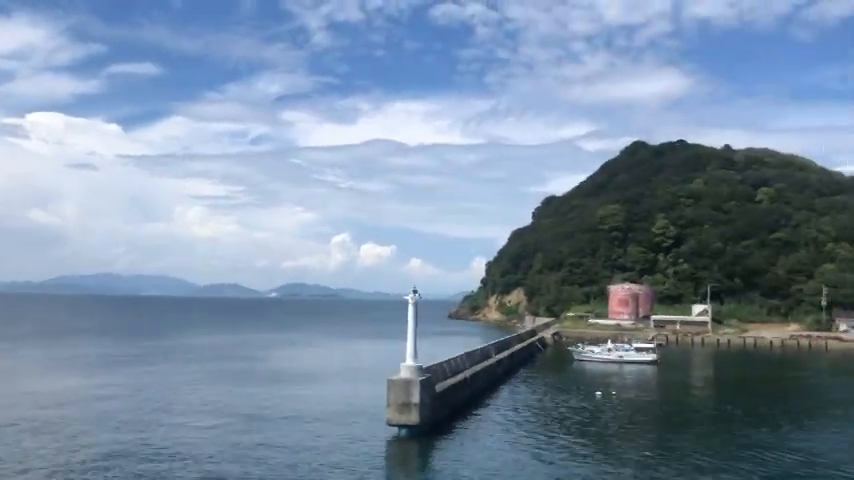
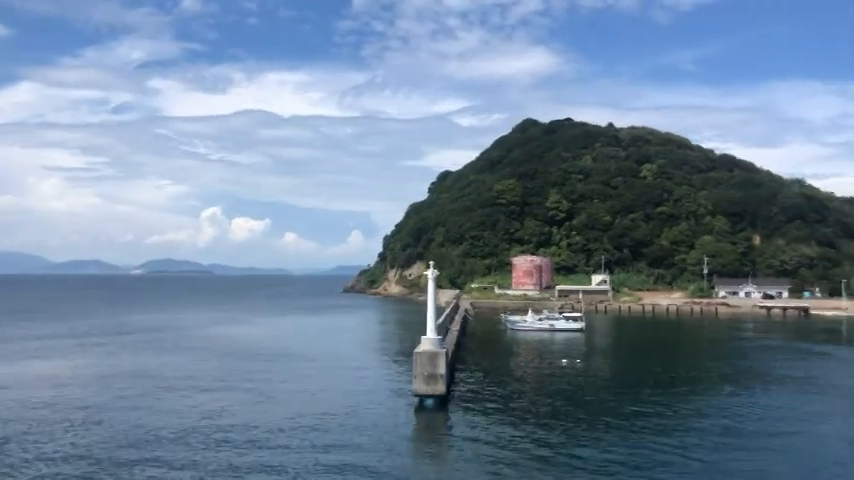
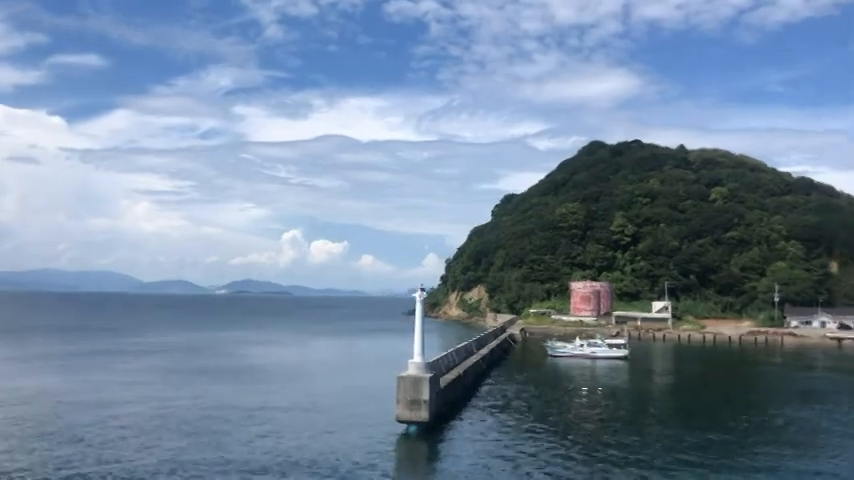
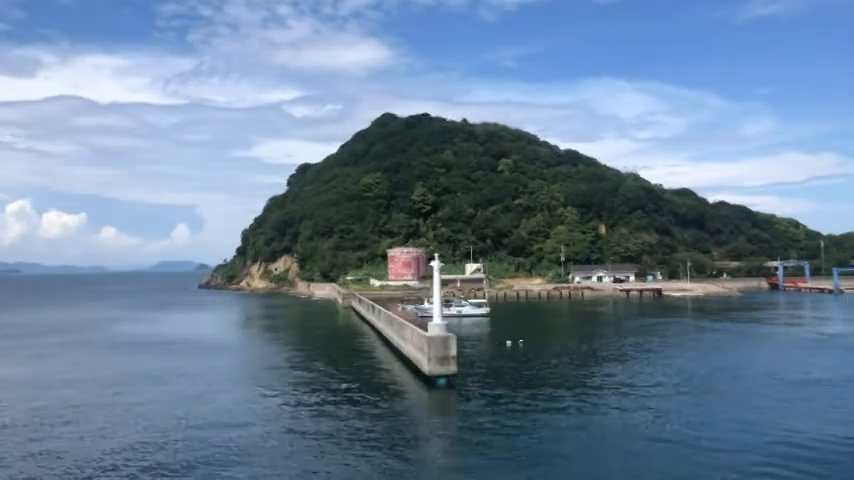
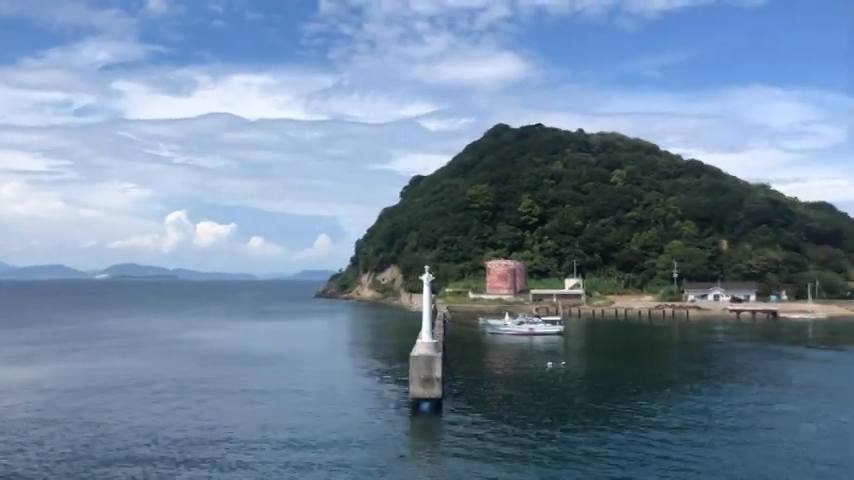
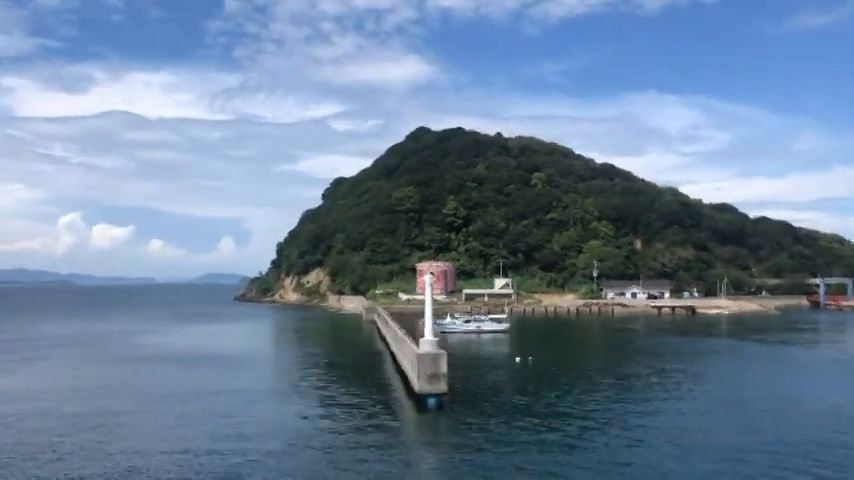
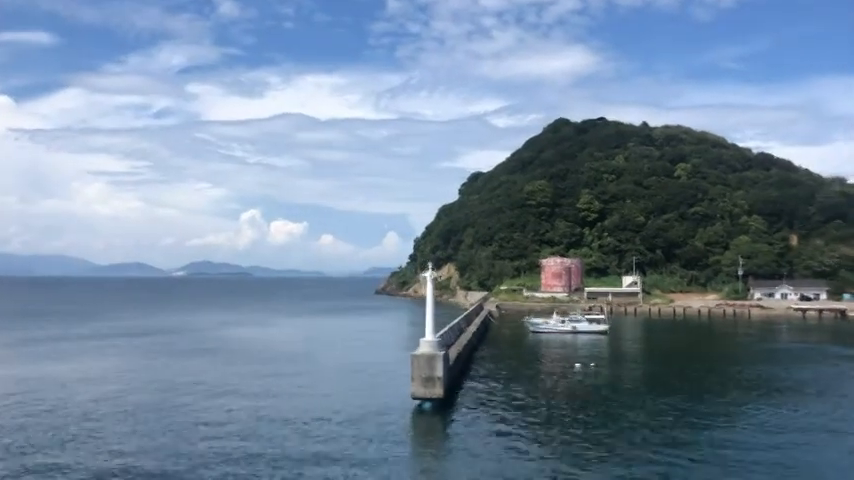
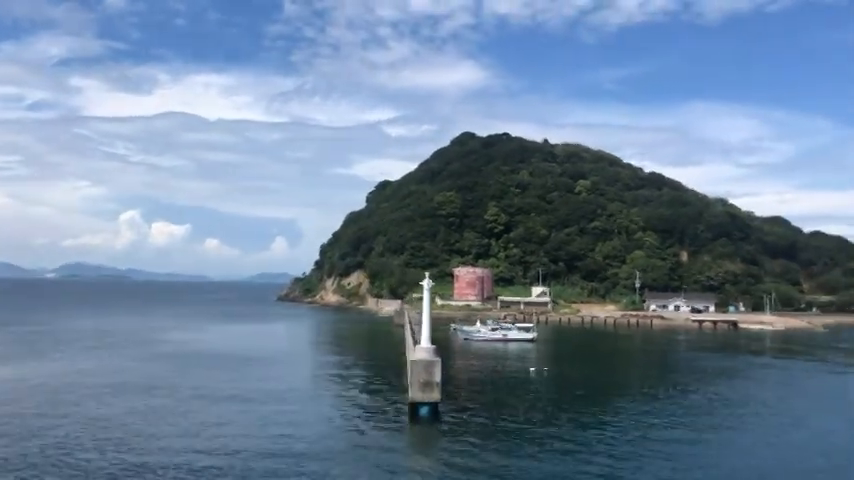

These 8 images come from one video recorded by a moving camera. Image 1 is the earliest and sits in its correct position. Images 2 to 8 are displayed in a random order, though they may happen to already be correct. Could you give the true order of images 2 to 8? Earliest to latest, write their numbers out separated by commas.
3, 7, 2, 5, 8, 6, 4
